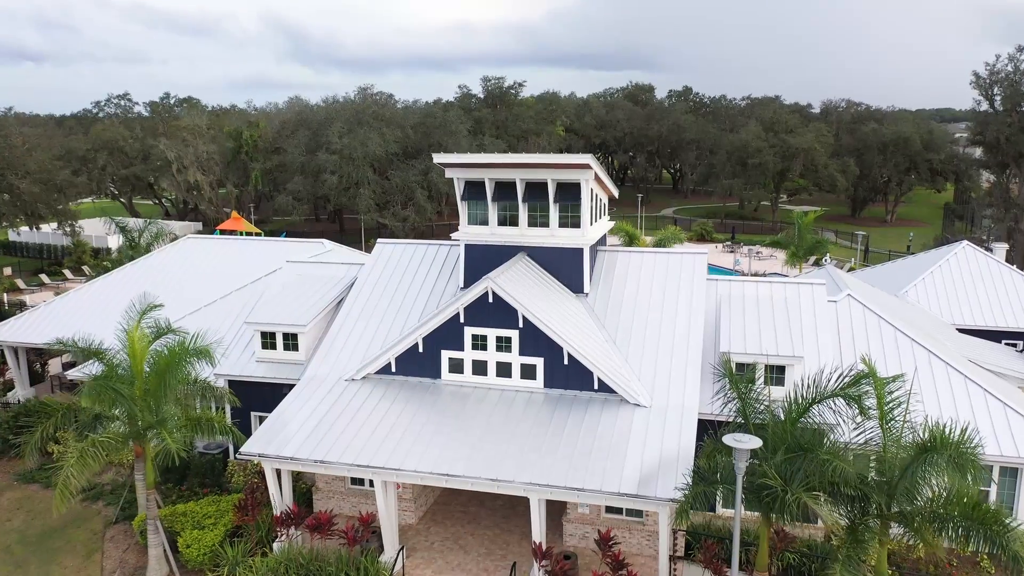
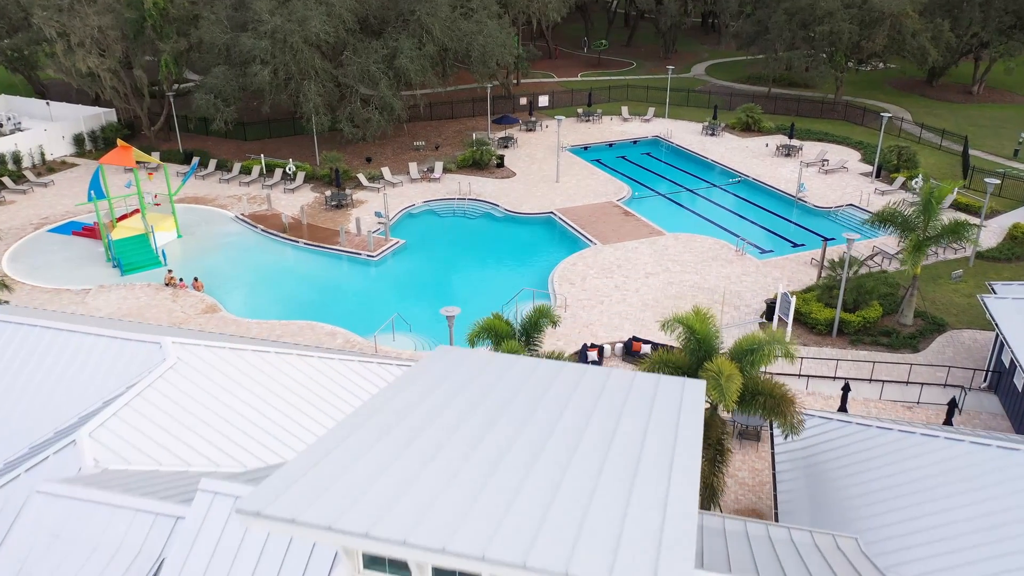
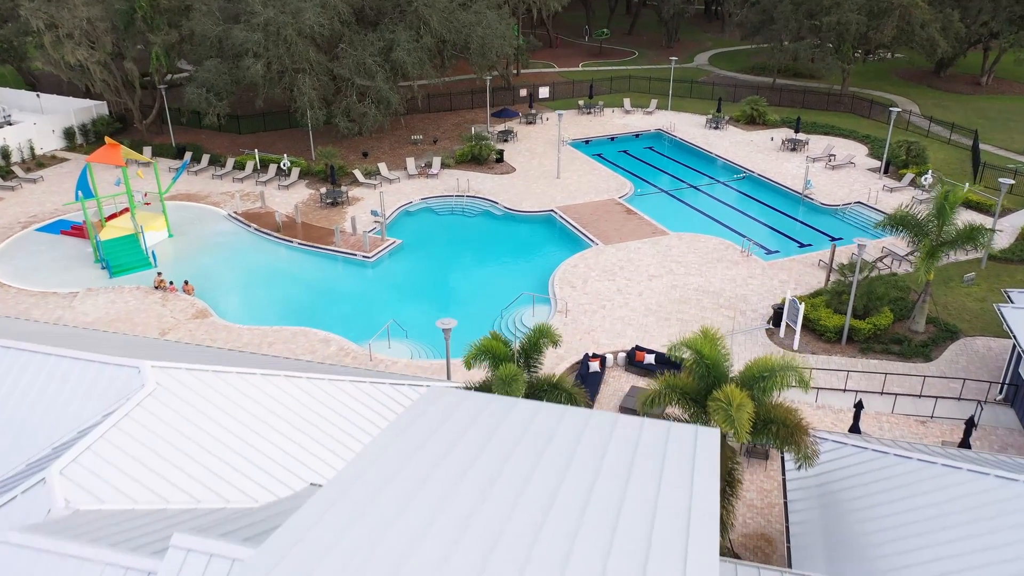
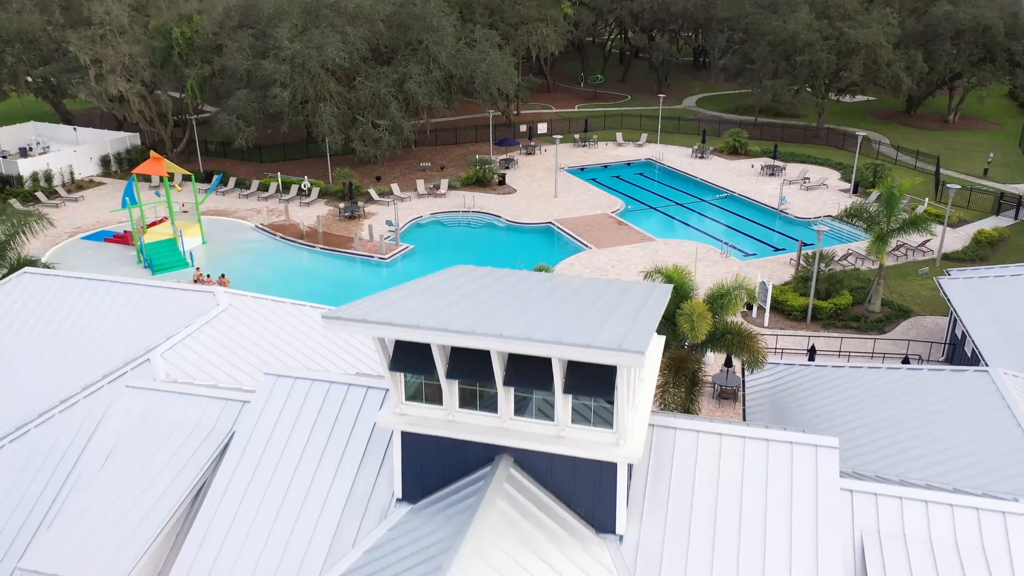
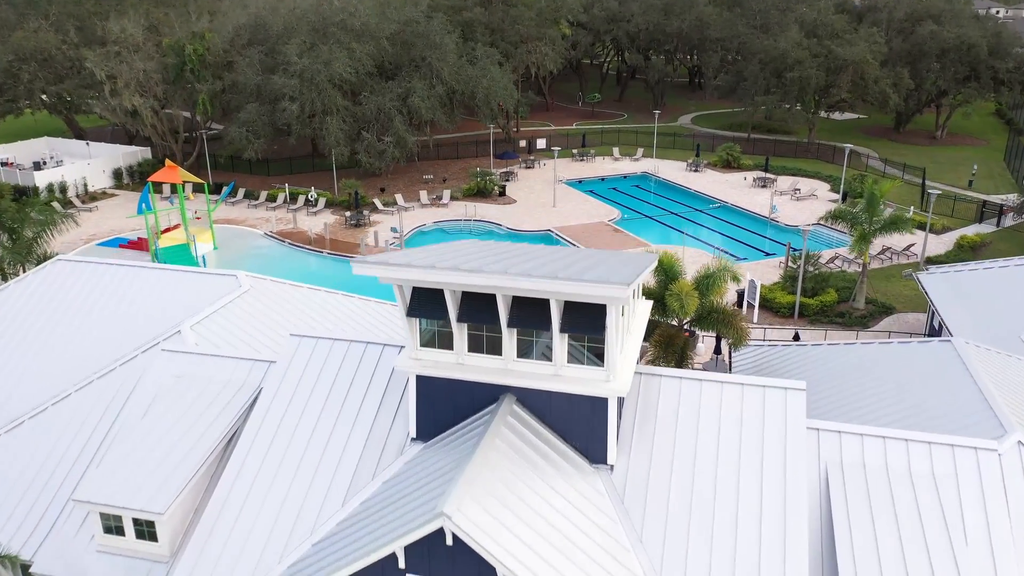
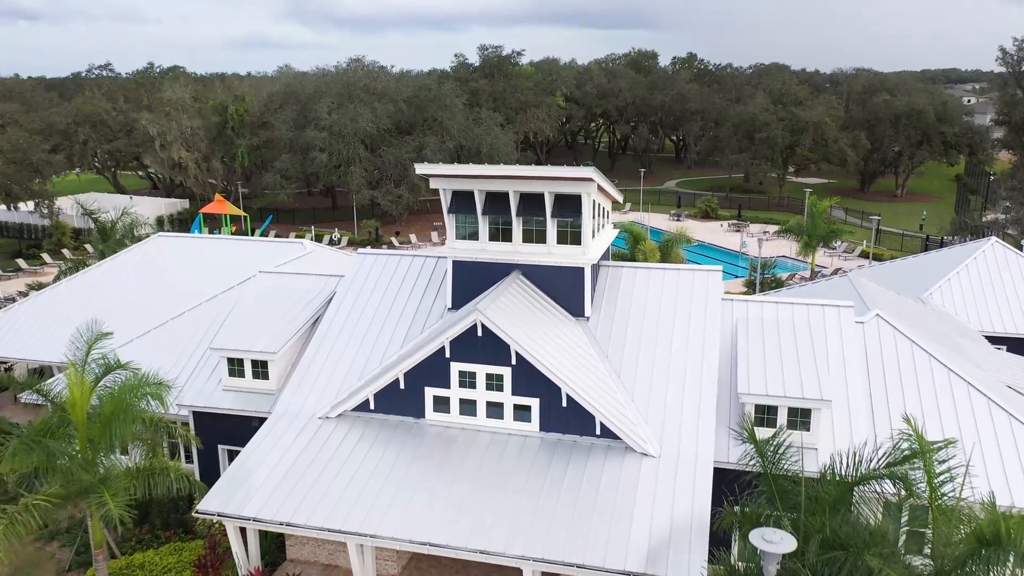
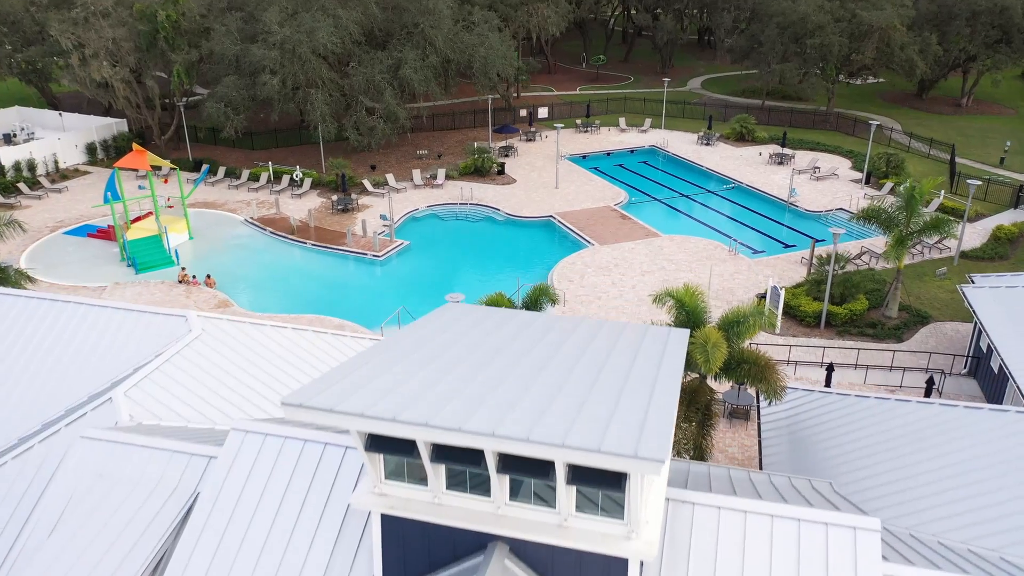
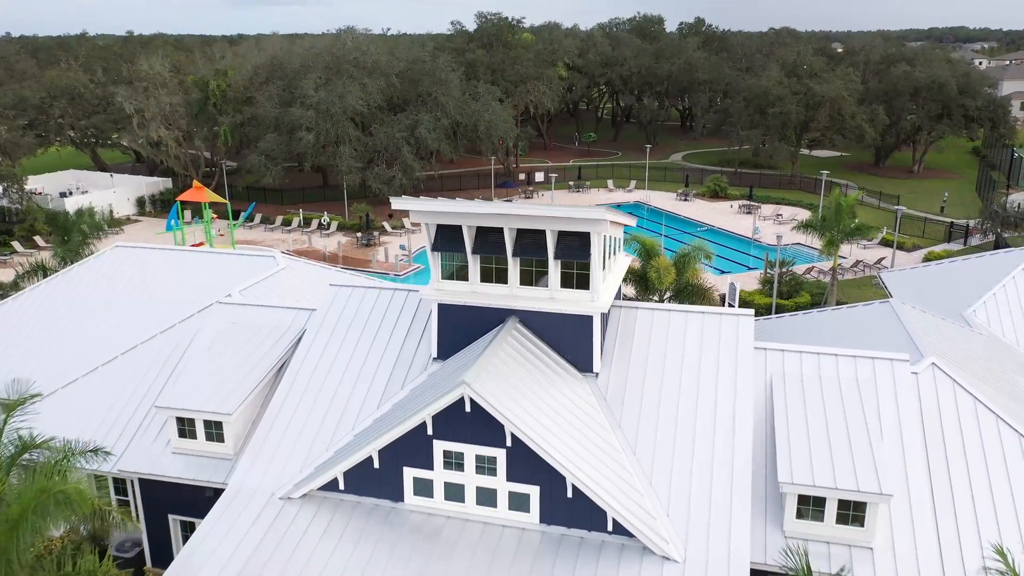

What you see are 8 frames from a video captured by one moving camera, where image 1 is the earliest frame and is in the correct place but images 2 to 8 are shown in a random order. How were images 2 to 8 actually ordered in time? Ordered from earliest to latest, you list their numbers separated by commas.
6, 8, 5, 4, 7, 2, 3
